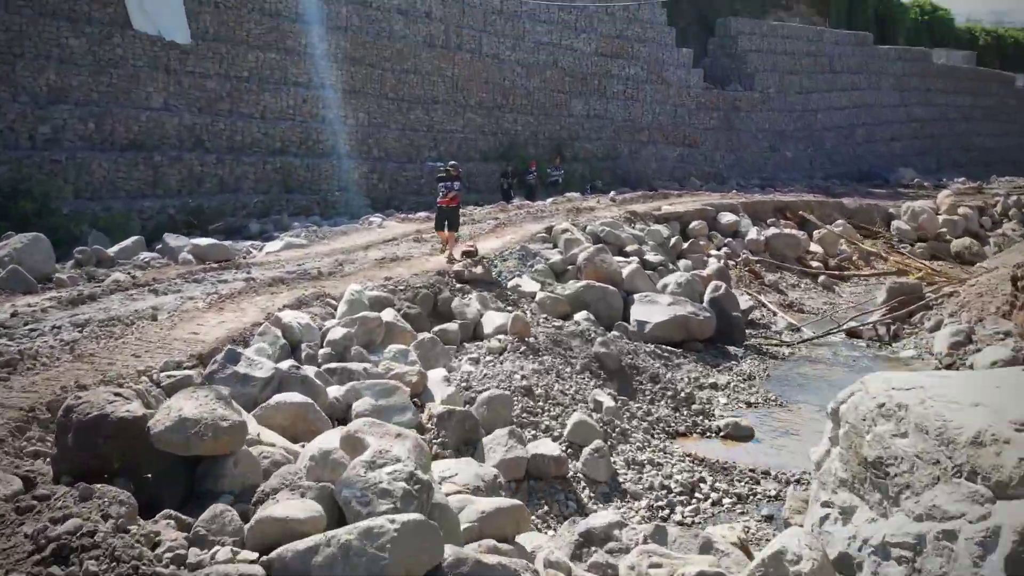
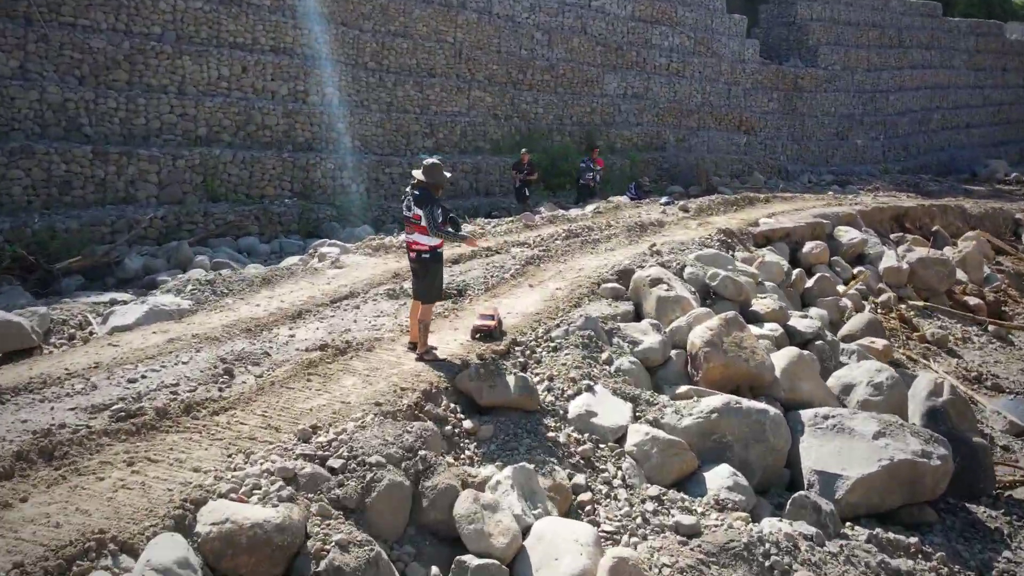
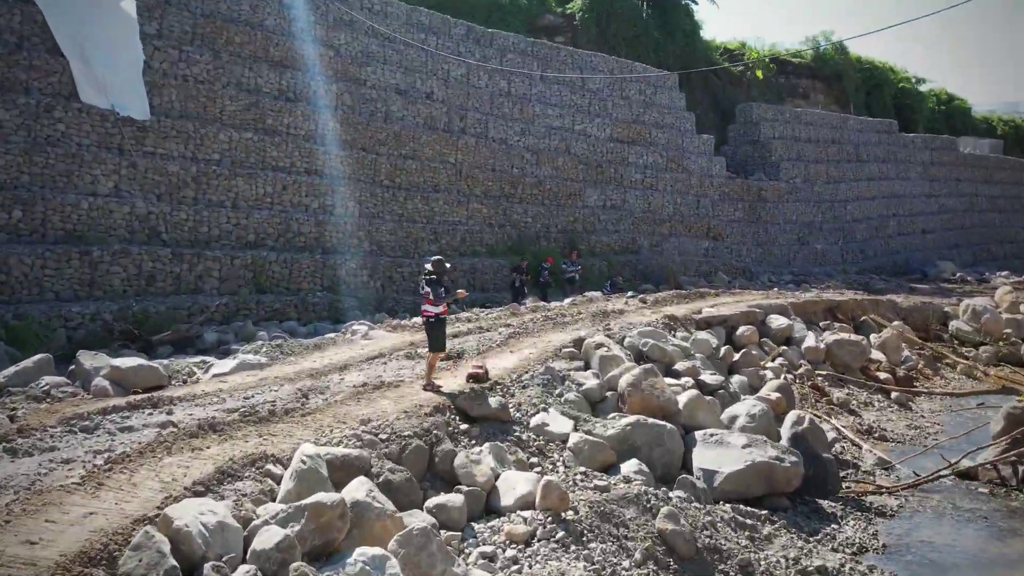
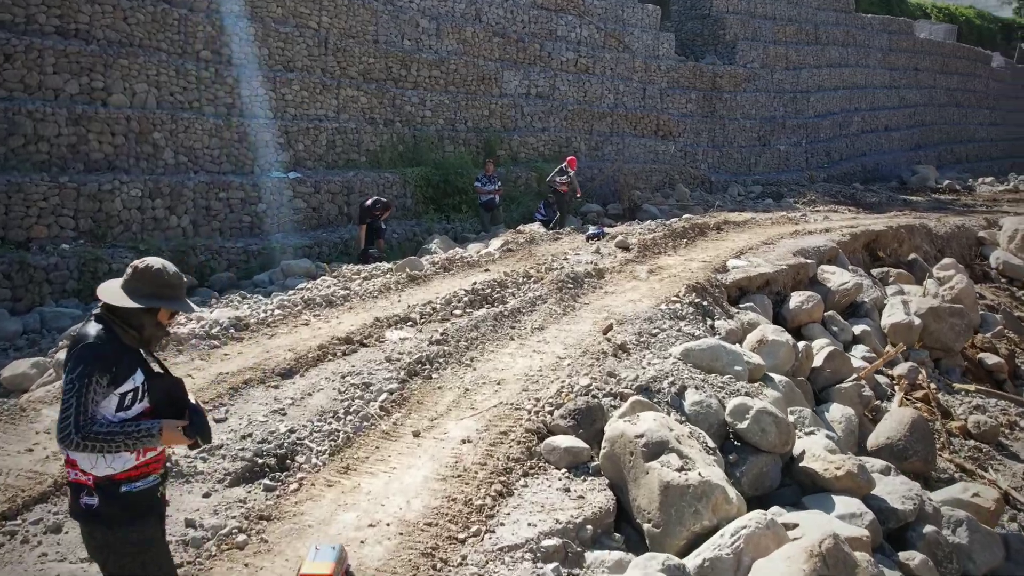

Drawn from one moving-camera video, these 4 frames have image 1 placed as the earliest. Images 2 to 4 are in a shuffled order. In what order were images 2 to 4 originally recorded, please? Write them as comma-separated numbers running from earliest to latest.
3, 2, 4
